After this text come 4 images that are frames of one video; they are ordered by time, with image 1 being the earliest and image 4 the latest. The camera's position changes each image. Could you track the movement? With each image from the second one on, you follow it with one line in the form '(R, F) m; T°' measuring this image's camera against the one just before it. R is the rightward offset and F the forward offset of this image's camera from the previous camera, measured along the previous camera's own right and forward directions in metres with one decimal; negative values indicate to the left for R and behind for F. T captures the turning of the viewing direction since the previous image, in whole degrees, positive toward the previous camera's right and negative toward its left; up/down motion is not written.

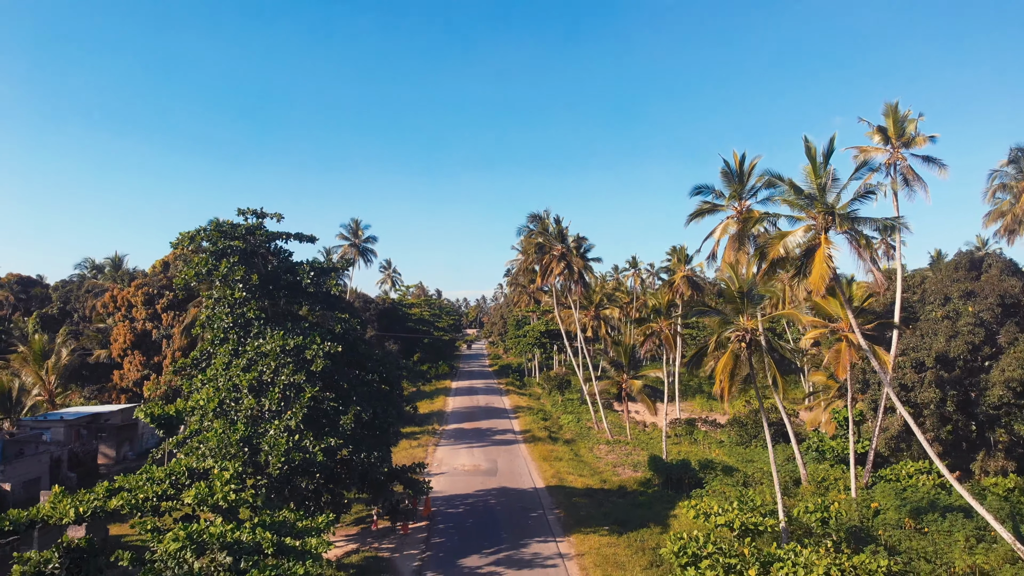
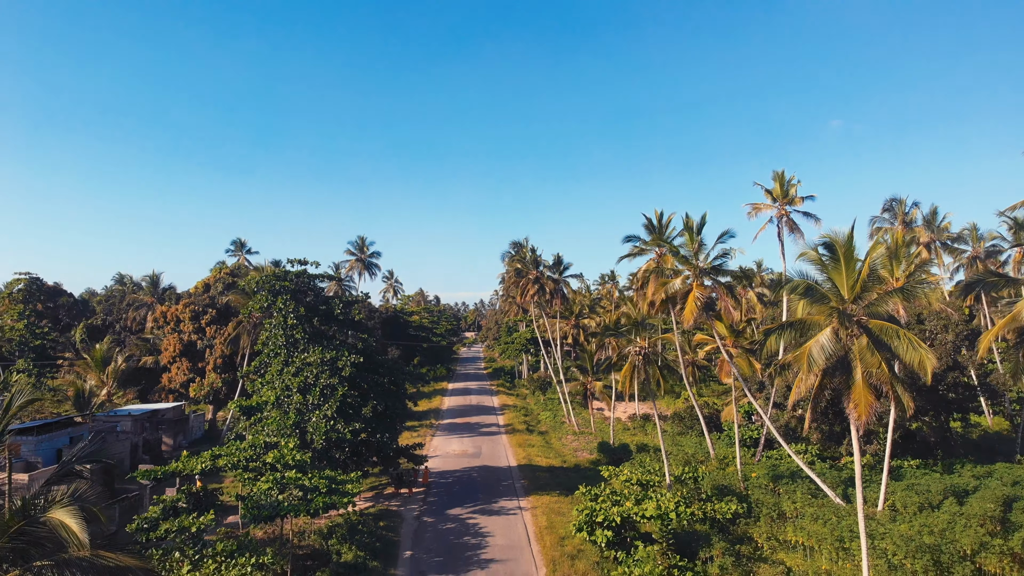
(+1.0, -5.2) m; 0°
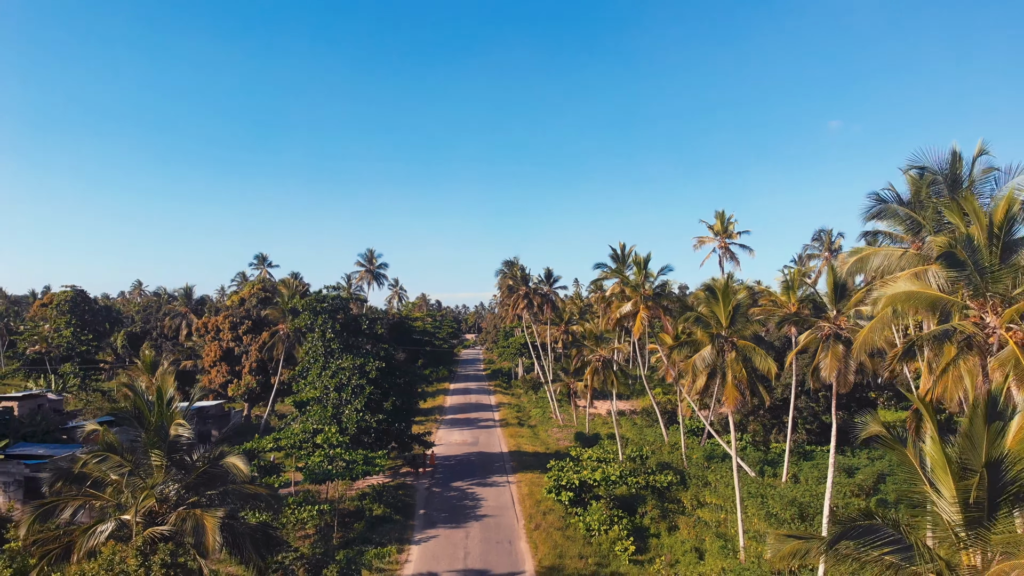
(+0.5, -5.0) m; 0°
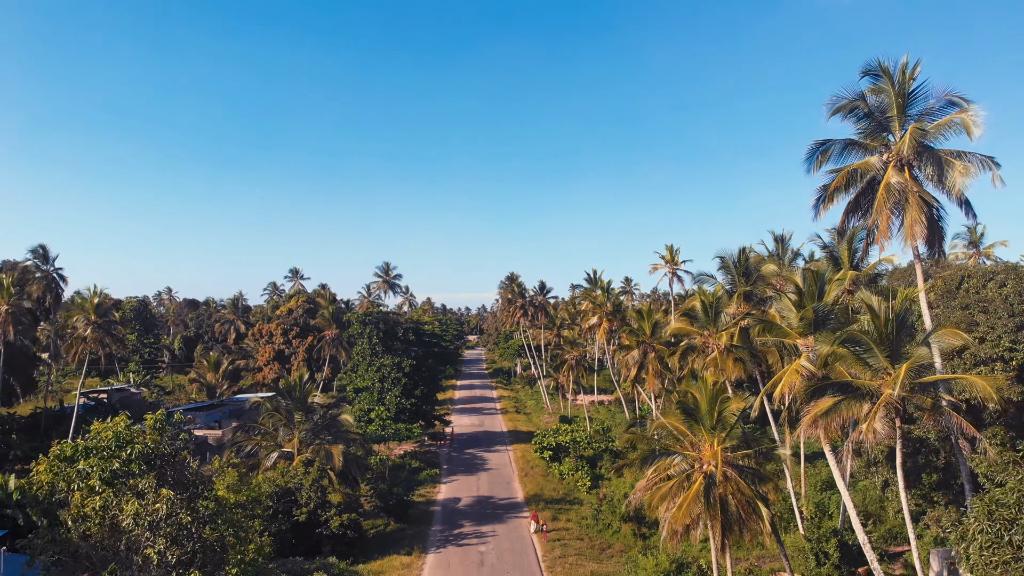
(+0.2, -8.2) m; 0°
